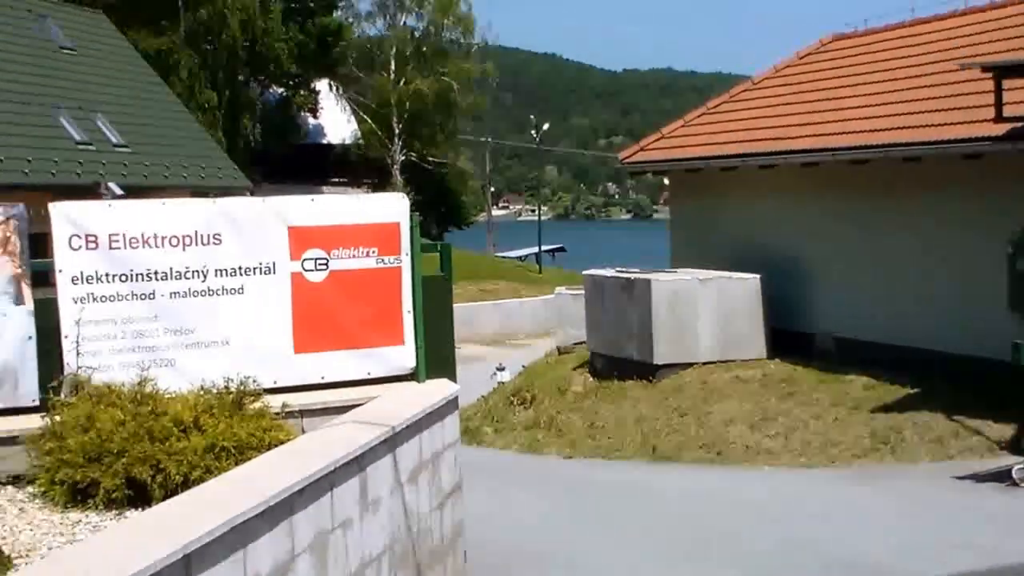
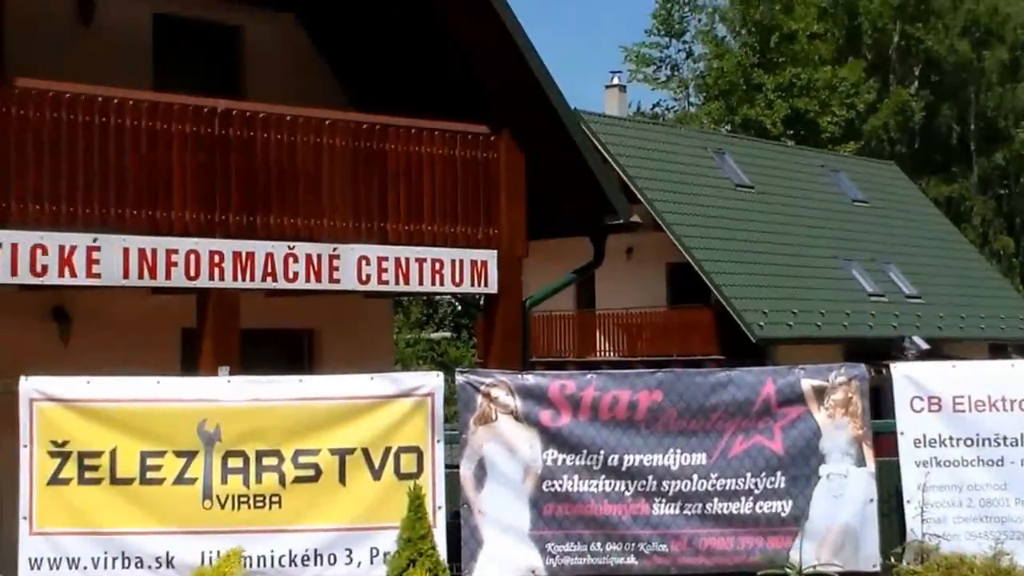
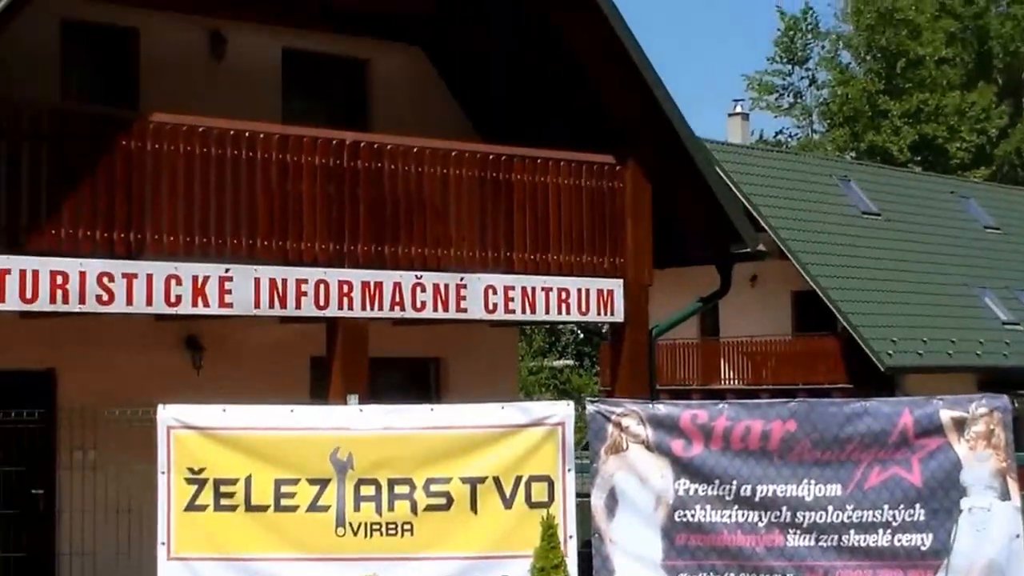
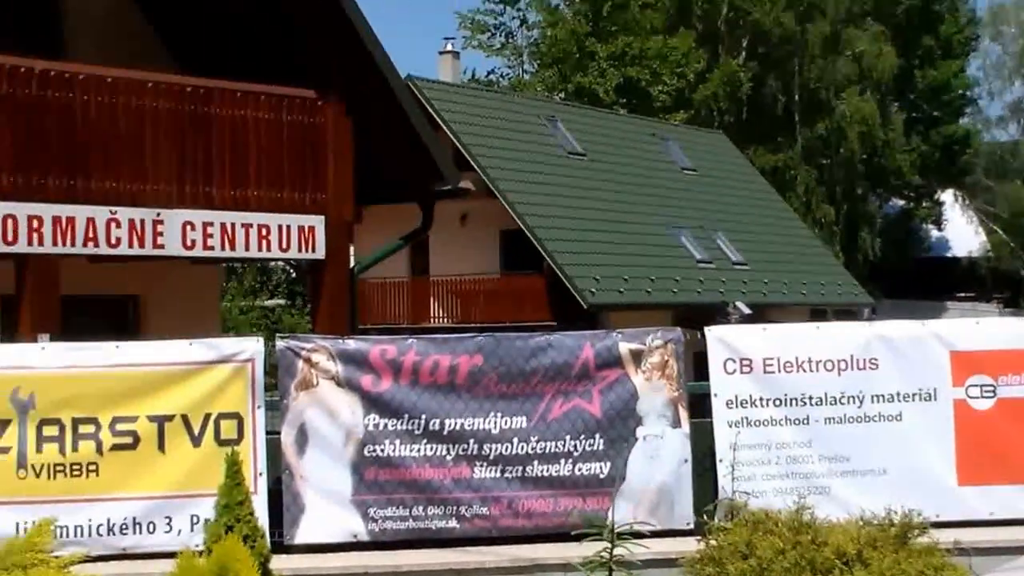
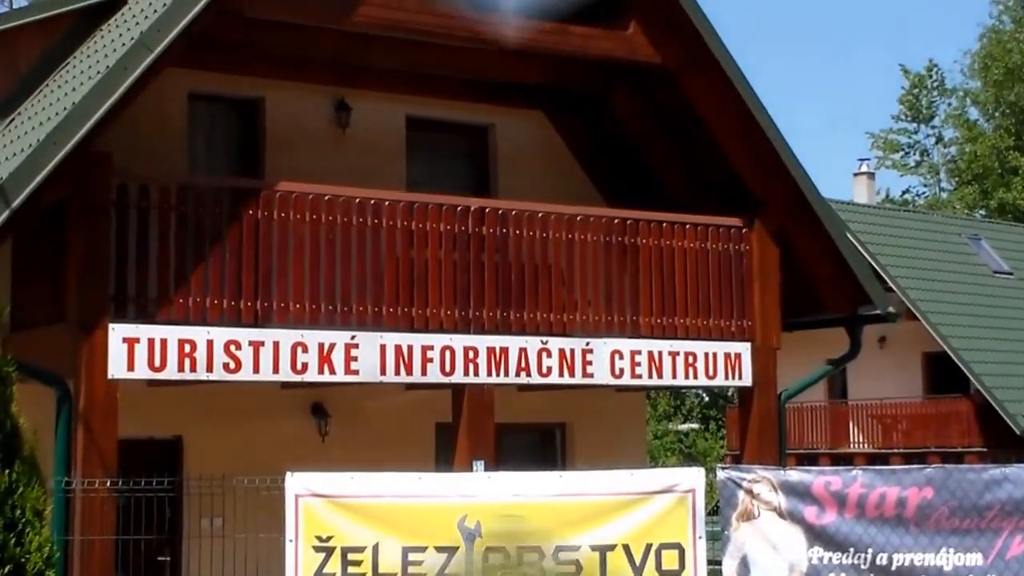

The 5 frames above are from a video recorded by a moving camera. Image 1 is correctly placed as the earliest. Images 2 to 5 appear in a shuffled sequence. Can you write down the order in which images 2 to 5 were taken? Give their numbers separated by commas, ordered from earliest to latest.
4, 2, 3, 5
